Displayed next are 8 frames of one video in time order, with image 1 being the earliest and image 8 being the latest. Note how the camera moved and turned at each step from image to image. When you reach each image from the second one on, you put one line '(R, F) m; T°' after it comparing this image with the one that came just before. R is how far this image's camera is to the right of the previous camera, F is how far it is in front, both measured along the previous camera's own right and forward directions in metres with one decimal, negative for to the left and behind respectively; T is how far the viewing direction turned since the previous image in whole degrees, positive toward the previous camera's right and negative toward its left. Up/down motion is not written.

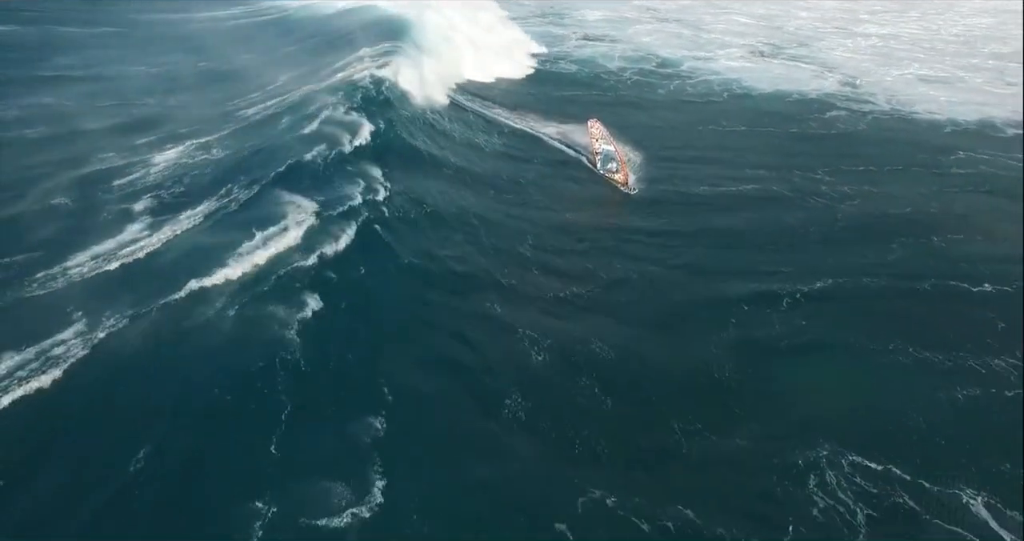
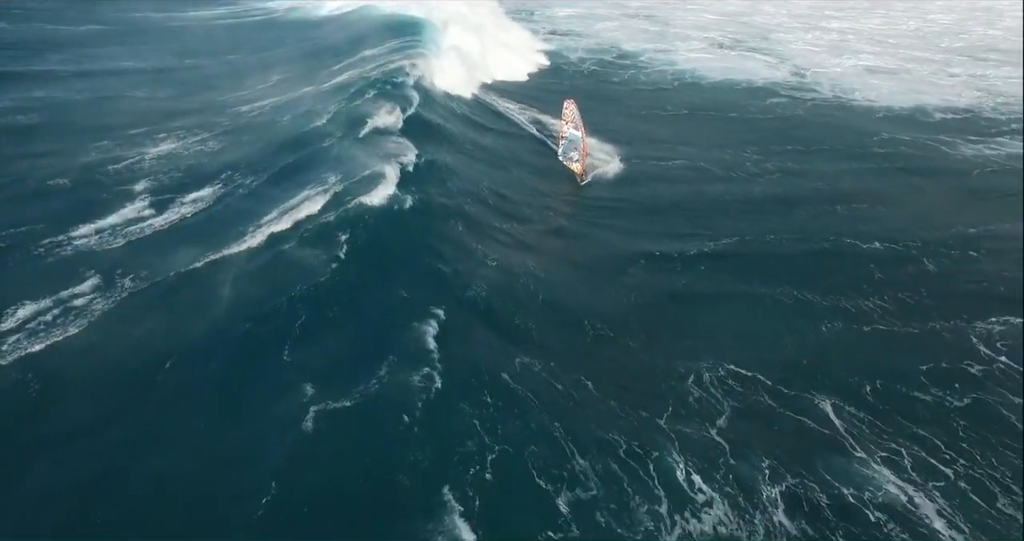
(+2.7, -4.9) m; +1°
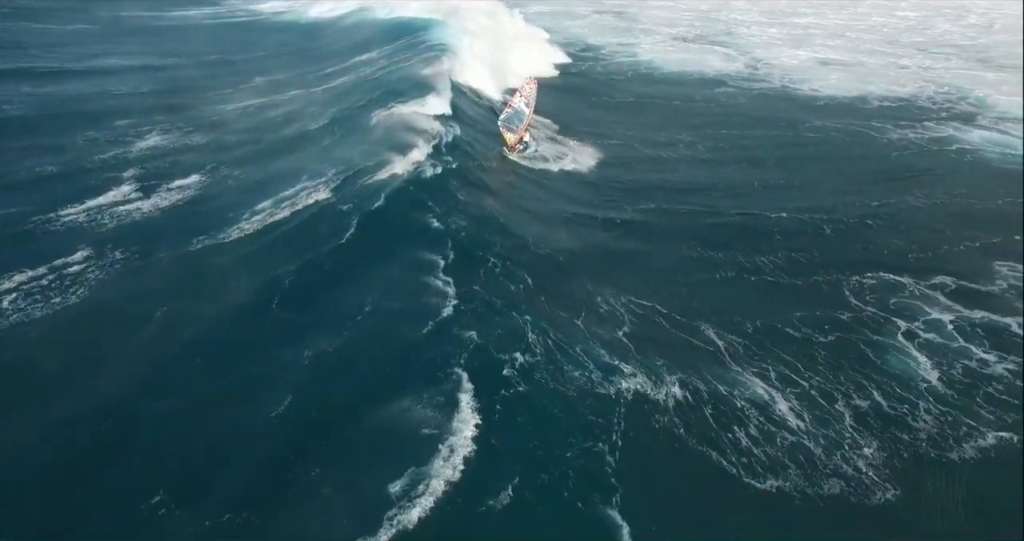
(+3.7, -4.4) m; 0°
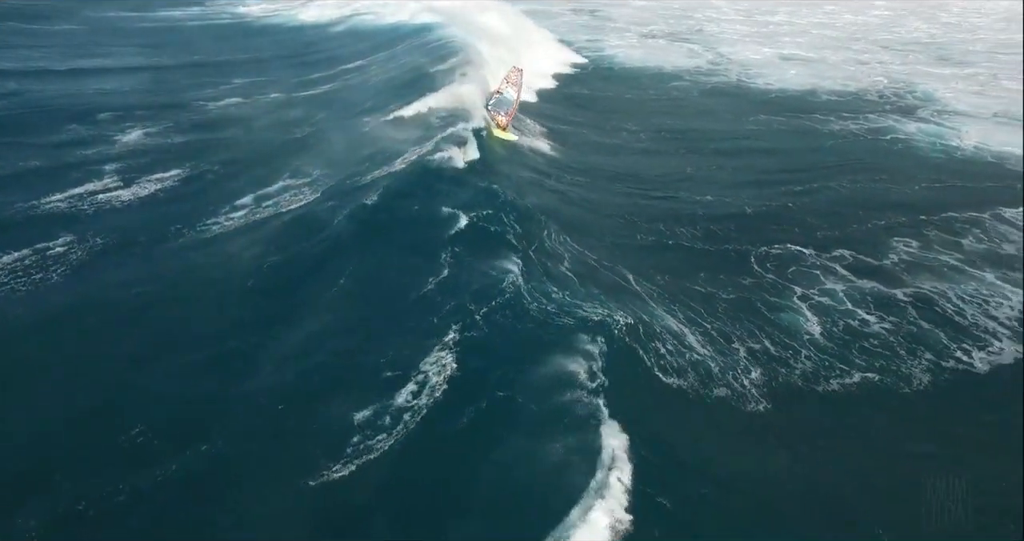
(+4.0, -3.6) m; 0°
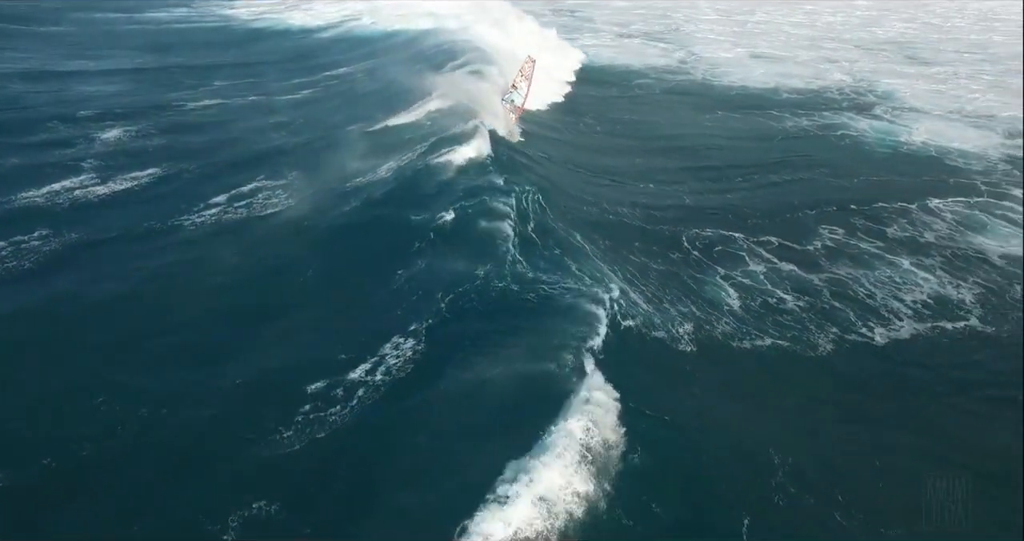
(+4.1, -2.4) m; 0°
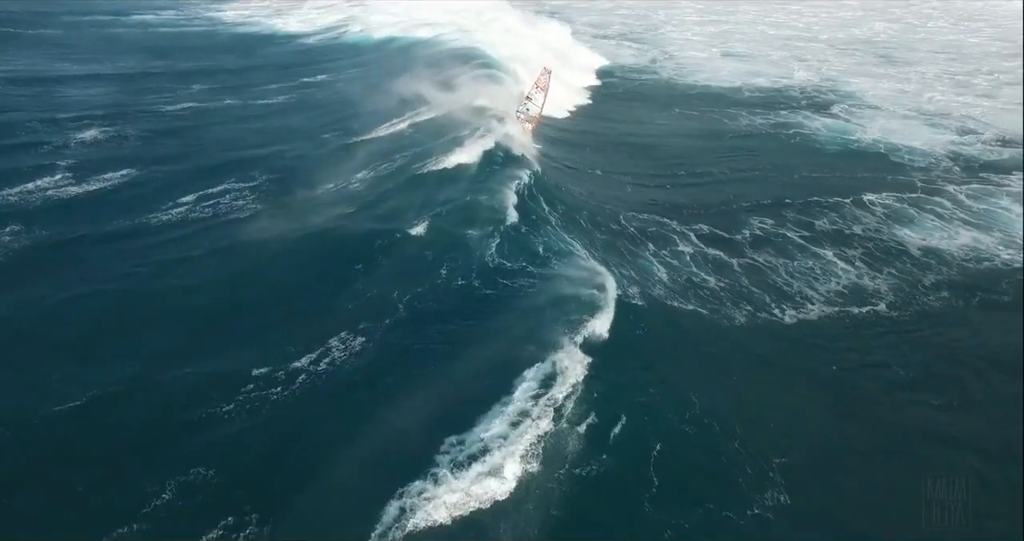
(+4.7, -2.1) m; 0°
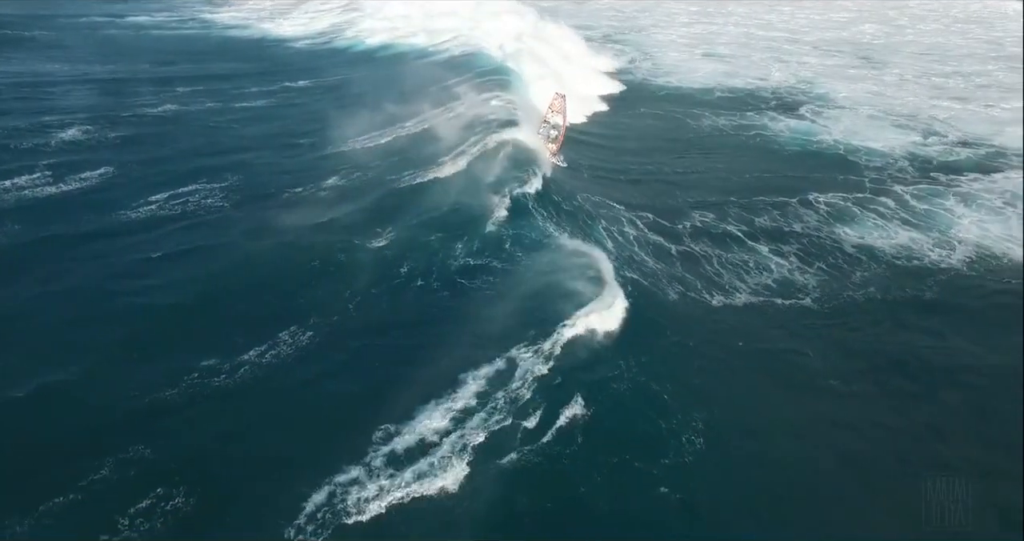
(+5.0, -1.5) m; -1°
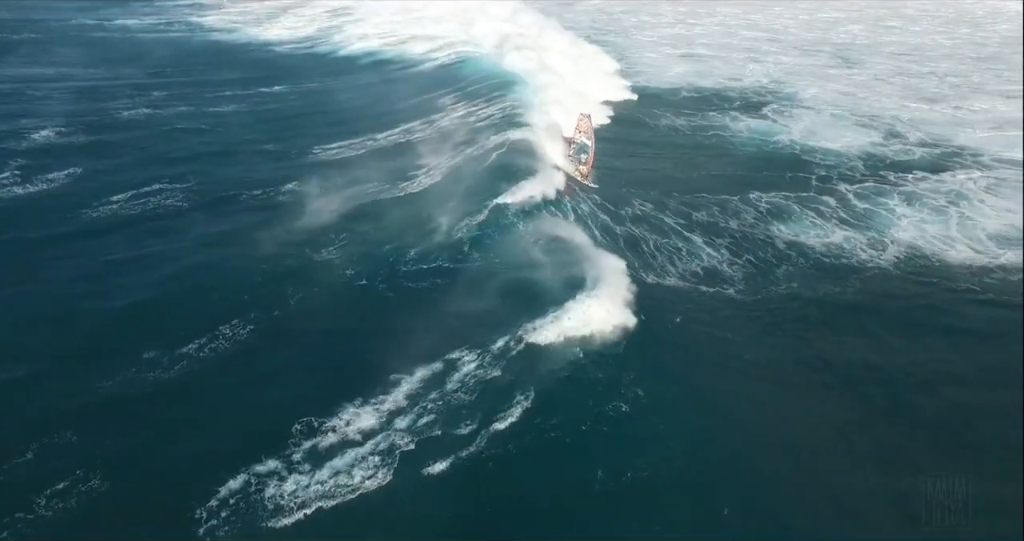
(+5.6, -1.0) m; -1°
